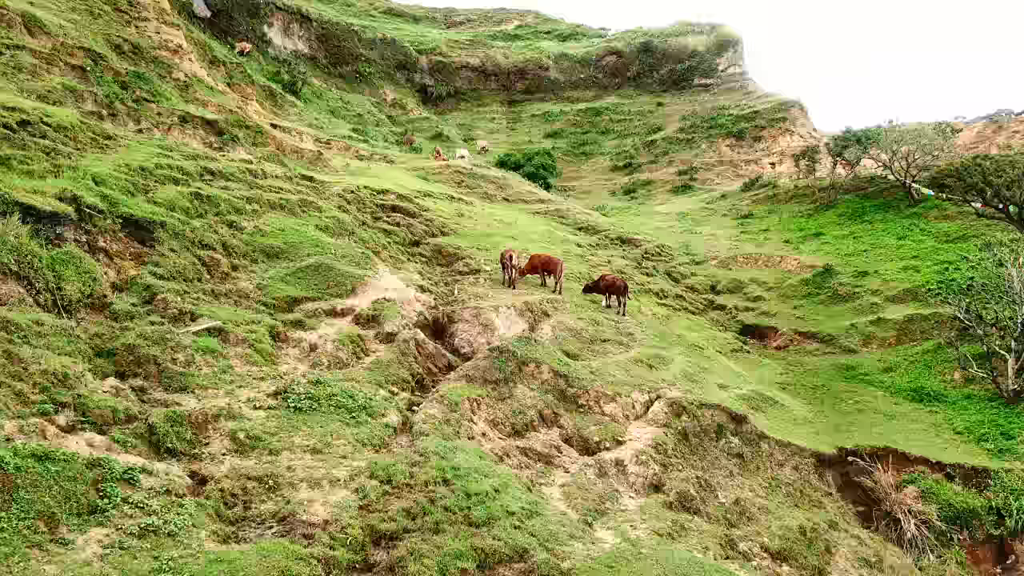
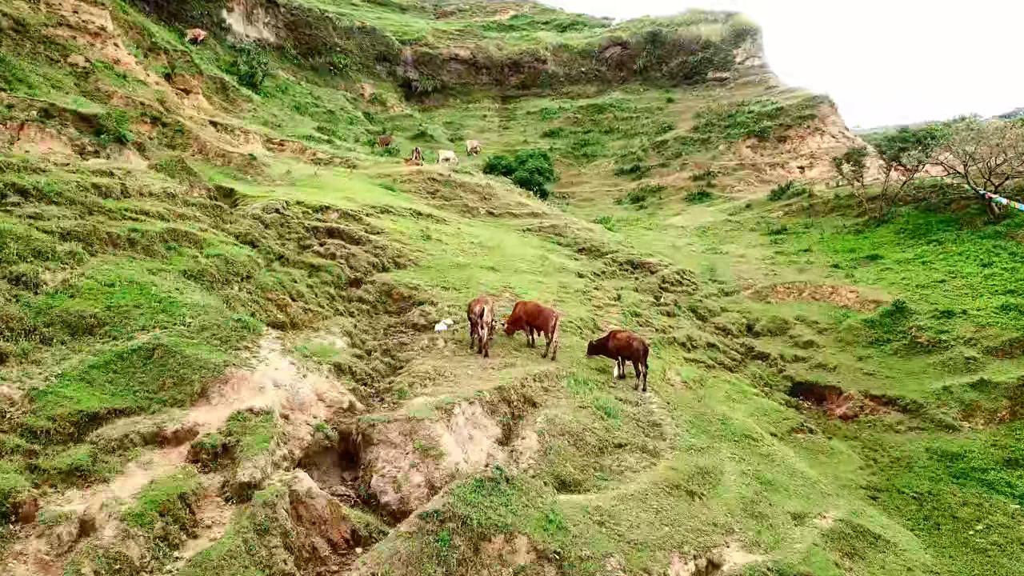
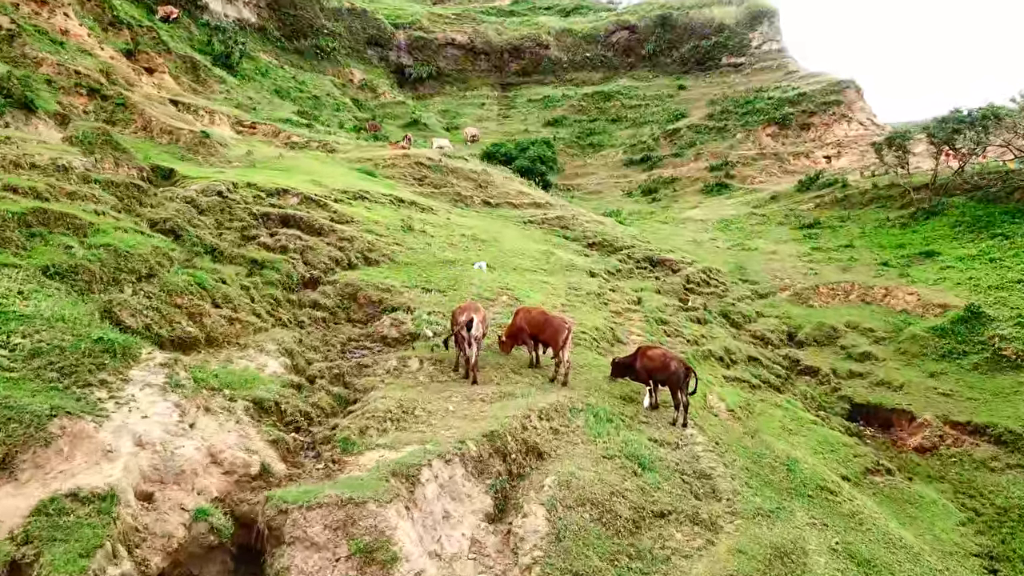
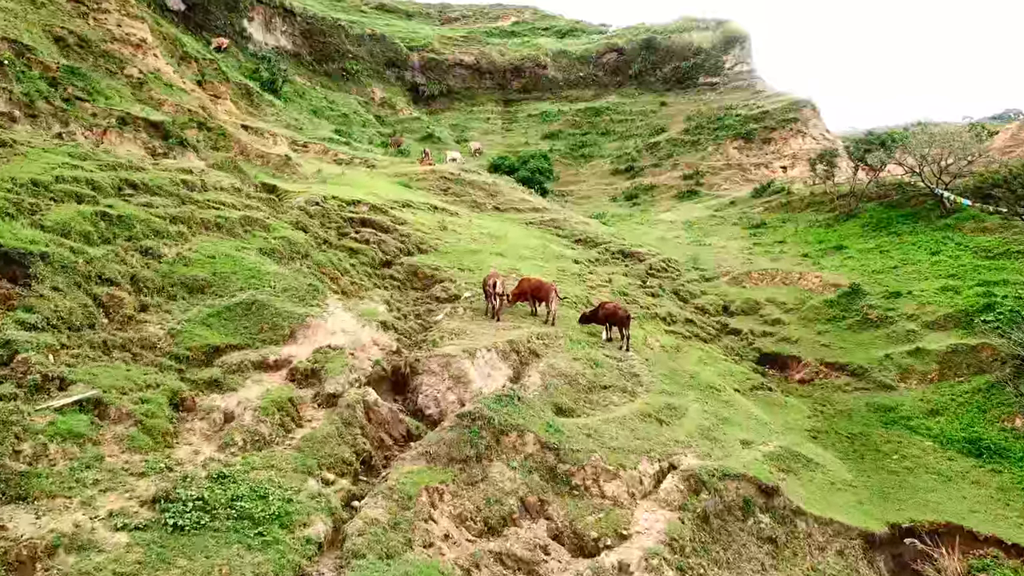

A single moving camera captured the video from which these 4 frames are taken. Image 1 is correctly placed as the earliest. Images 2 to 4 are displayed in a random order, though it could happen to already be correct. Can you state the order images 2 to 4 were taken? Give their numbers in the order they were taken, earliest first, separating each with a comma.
4, 2, 3
